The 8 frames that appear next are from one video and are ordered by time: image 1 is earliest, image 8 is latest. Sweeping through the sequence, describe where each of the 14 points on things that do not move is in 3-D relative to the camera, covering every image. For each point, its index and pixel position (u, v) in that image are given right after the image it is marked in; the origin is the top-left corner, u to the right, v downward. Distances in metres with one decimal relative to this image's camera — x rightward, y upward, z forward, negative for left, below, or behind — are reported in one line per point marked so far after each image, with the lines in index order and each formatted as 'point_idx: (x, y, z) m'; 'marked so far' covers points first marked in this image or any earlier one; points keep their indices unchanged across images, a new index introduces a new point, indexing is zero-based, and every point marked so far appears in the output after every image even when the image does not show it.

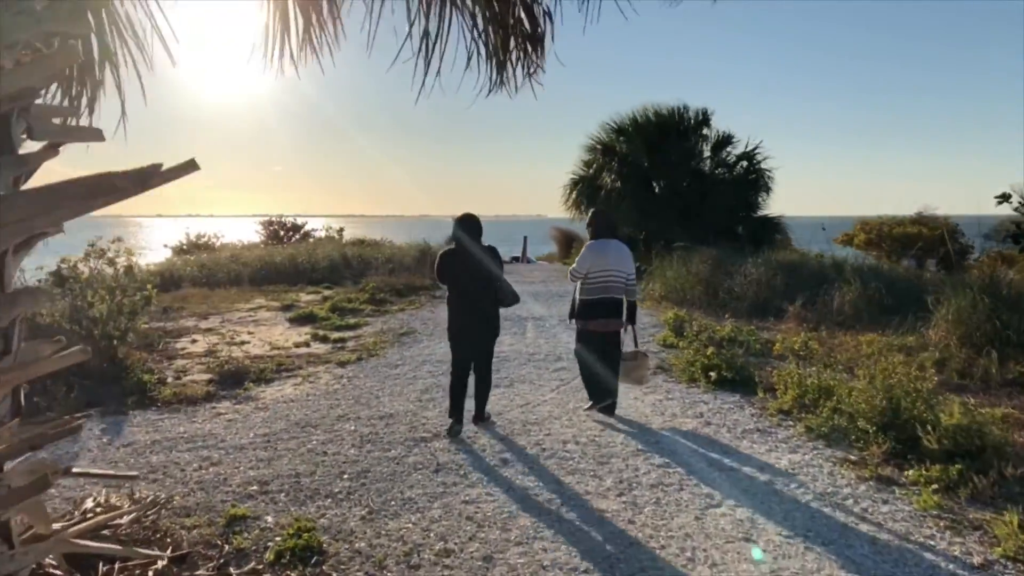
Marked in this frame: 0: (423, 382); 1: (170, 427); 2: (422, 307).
0: (-0.8, -0.9, +8.2) m
1: (-2.6, -1.1, +6.7) m
2: (-1.5, -0.3, +14.9) m
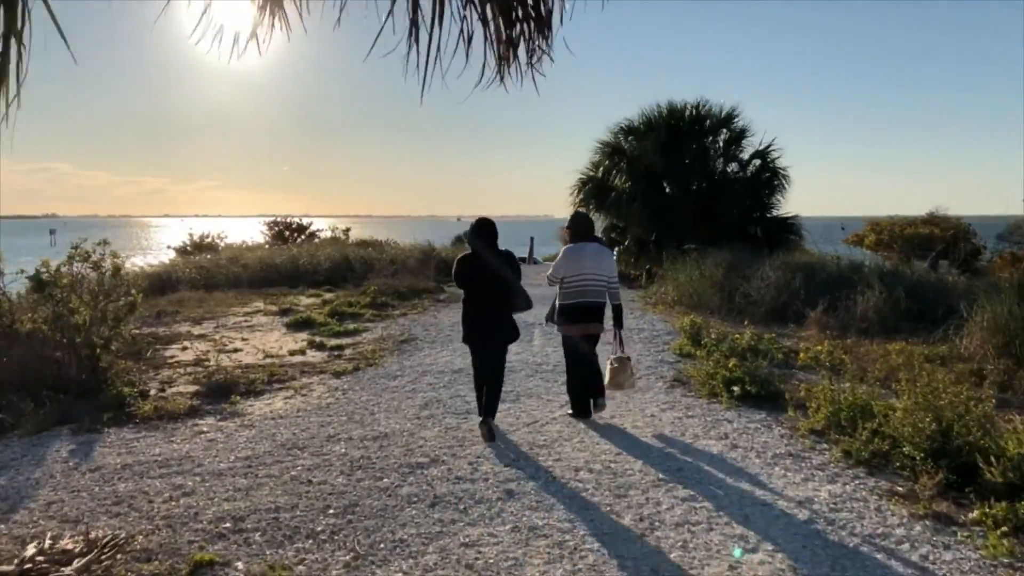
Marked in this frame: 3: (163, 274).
0: (-0.8, -0.9, +7.6) m
1: (-2.6, -1.1, +6.1) m
2: (-1.4, -0.4, +14.3) m
3: (-7.9, +0.3, +19.9) m
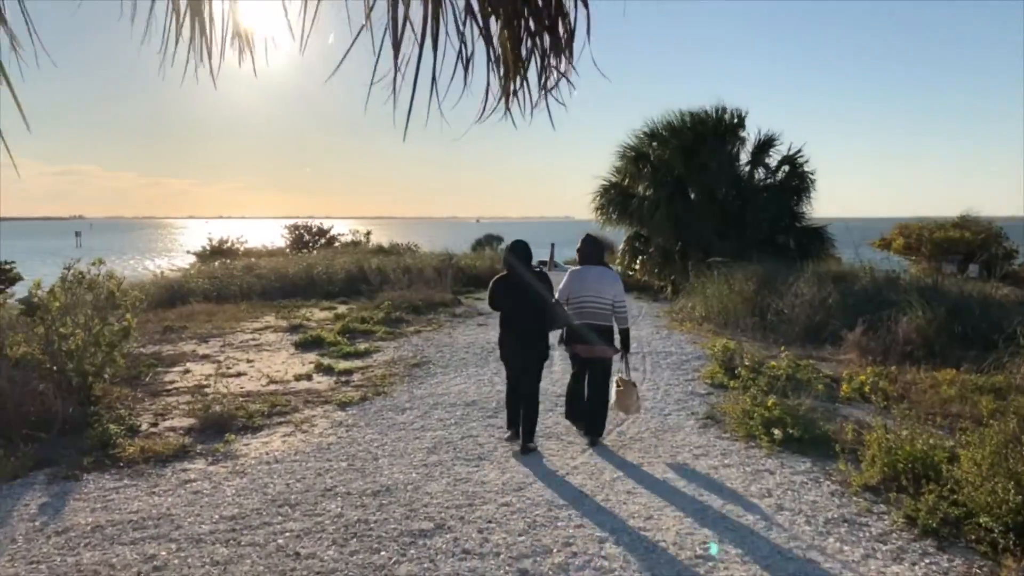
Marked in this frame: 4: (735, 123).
0: (-0.6, -1.2, +7.0) m
1: (-2.5, -1.4, +5.5) m
2: (-1.1, -0.6, +13.7) m
3: (-7.5, +0.1, +19.5) m
4: (+4.9, +3.6, +19.2) m
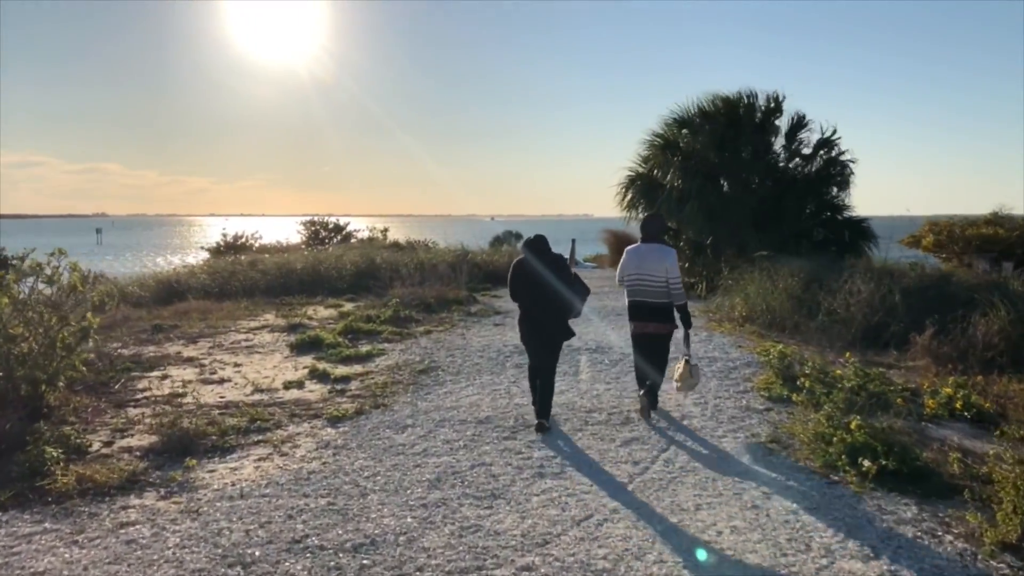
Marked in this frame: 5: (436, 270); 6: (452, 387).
0: (-0.5, -1.1, +5.7) m
1: (-2.4, -1.3, +4.3) m
2: (-0.9, -0.6, +12.5) m
3: (-7.1, +0.1, +18.3) m
4: (+5.3, +3.6, +17.8) m
5: (-1.6, +0.4, +18.9) m
6: (-0.5, -0.9, +8.1) m
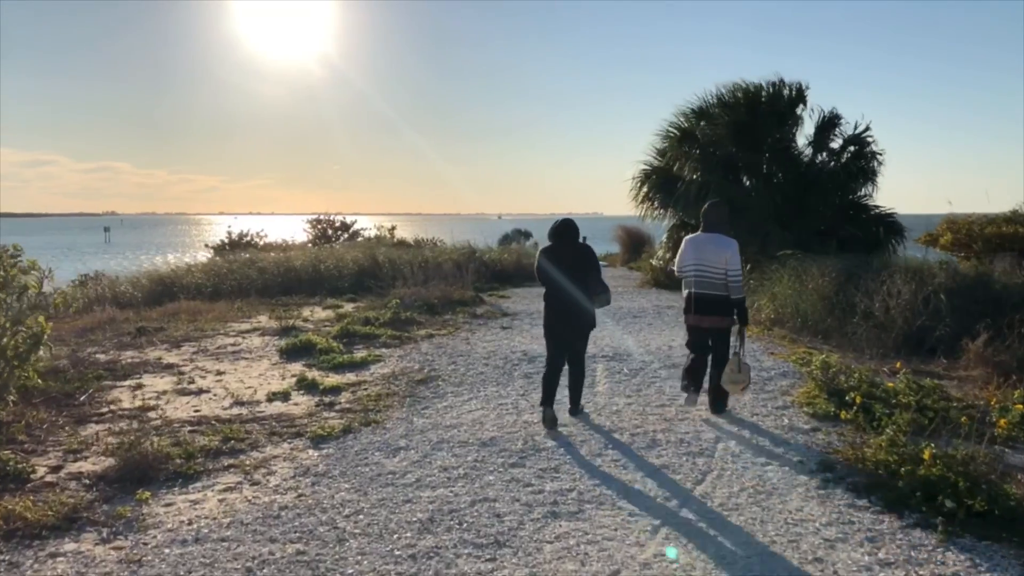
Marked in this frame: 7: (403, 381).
0: (-0.5, -1.1, +4.8) m
1: (-2.3, -1.3, +3.5) m
2: (-0.7, -0.6, +11.6) m
3: (-6.9, +0.2, +17.5) m
4: (+5.4, +3.6, +16.8) m
5: (-1.5, +0.4, +18.1) m
6: (-0.5, -0.9, +7.2) m
7: (-1.0, -0.9, +8.2) m
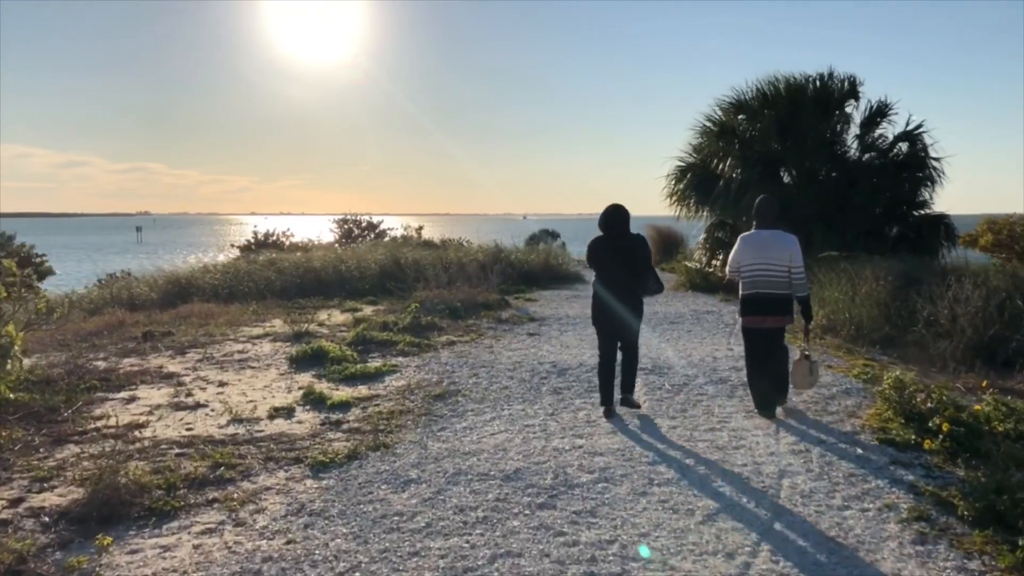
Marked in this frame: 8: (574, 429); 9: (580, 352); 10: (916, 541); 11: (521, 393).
0: (-0.3, -1.2, +4.0) m
1: (-2.2, -1.4, +2.7) m
2: (-0.4, -0.6, +10.8) m
3: (-6.4, +0.1, +16.9) m
4: (+5.9, +3.6, +15.8) m
5: (-0.9, +0.4, +17.3) m
6: (-0.3, -1.0, +6.4) m
7: (-0.8, -0.9, +7.4) m
8: (+0.4, -1.0, +6.1) m
9: (+0.7, -0.7, +9.0) m
10: (+1.8, -1.2, +4.0) m
11: (+0.1, -0.9, +7.2) m
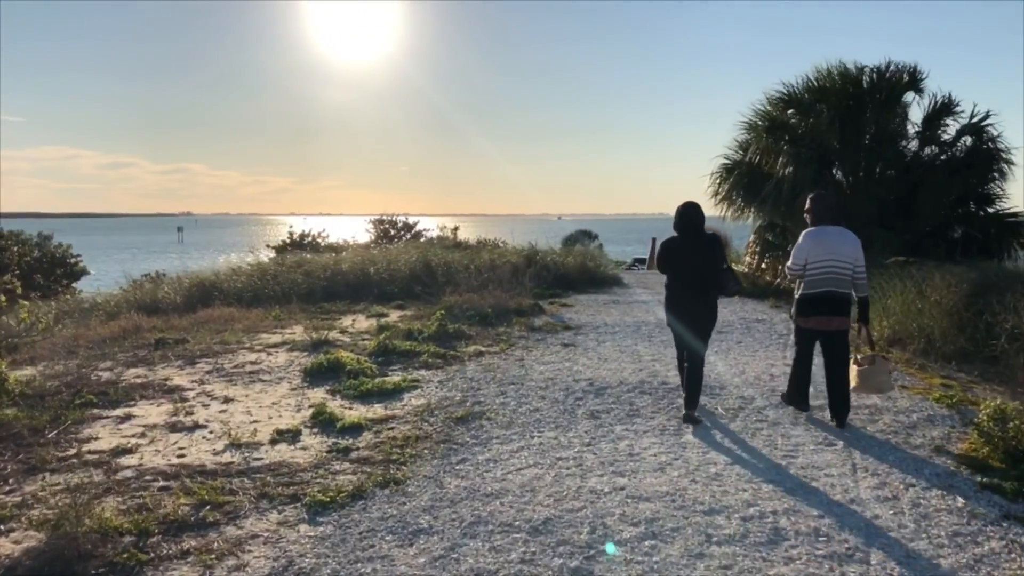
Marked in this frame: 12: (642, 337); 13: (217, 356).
0: (-0.2, -1.3, +3.2) m
1: (-2.2, -1.4, +2.0) m
2: (0.0, -0.7, +10.0) m
3: (-5.8, +0.1, +16.4) m
4: (+6.5, +3.5, +14.8) m
5: (-0.3, +0.3, +16.5) m
6: (-0.1, -1.0, +5.6) m
7: (-0.5, -1.0, +6.6) m
8: (+0.6, -1.0, +5.2) m
9: (+1.0, -0.7, +8.2) m
10: (+1.9, -1.2, +3.1) m
11: (+0.3, -0.9, +6.4) m
12: (+1.6, -0.6, +10.6) m
13: (-3.3, -0.8, +9.9) m
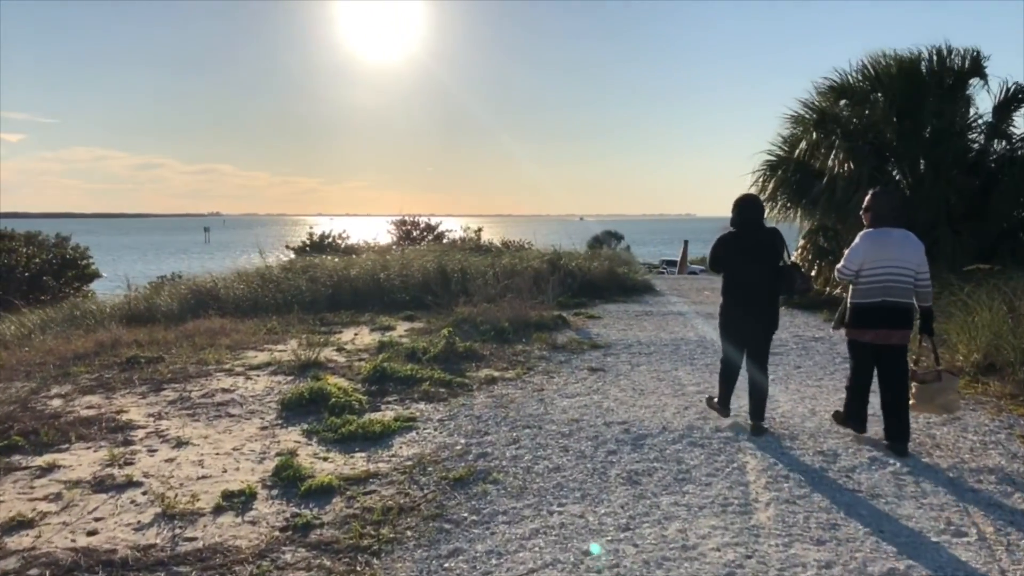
0: (-0.2, -1.4, +1.8) m
1: (-2.2, -1.6, +0.6) m
2: (+0.2, -0.8, +8.5) m
3: (-5.4, -0.1, +15.1) m
4: (+6.9, +3.3, +13.1) m
5: (+0.1, +0.1, +15.1) m
6: (0.0, -1.2, +4.2) m
7: (-0.5, -1.1, +5.2) m
8: (+0.7, -1.2, +3.8) m
9: (+1.1, -0.9, +6.7) m
10: (+1.9, -1.4, +1.6) m
11: (+0.4, -1.1, +4.9) m
12: (+1.8, -0.7, +9.1) m
13: (-3.2, -0.9, +8.6) m
